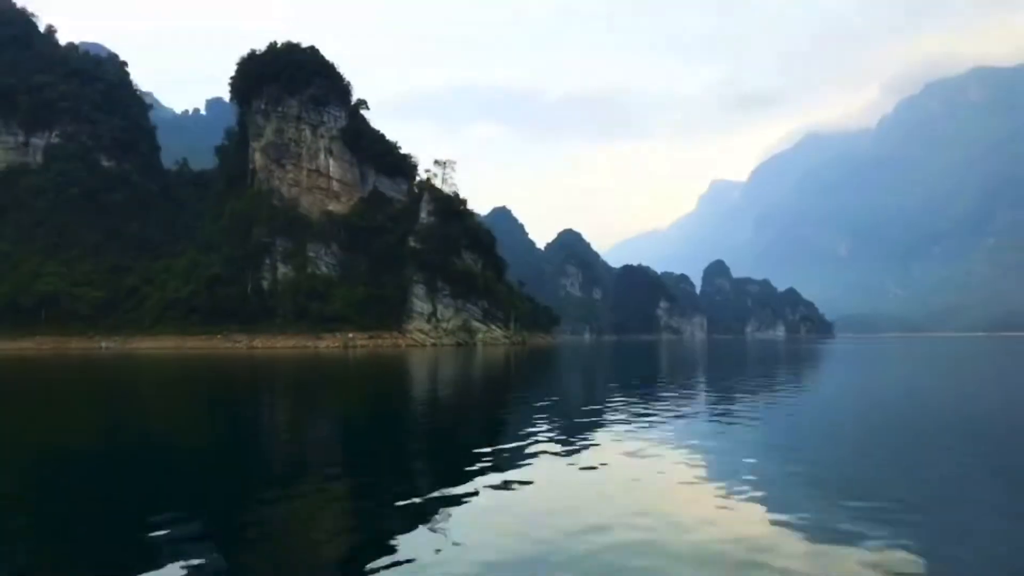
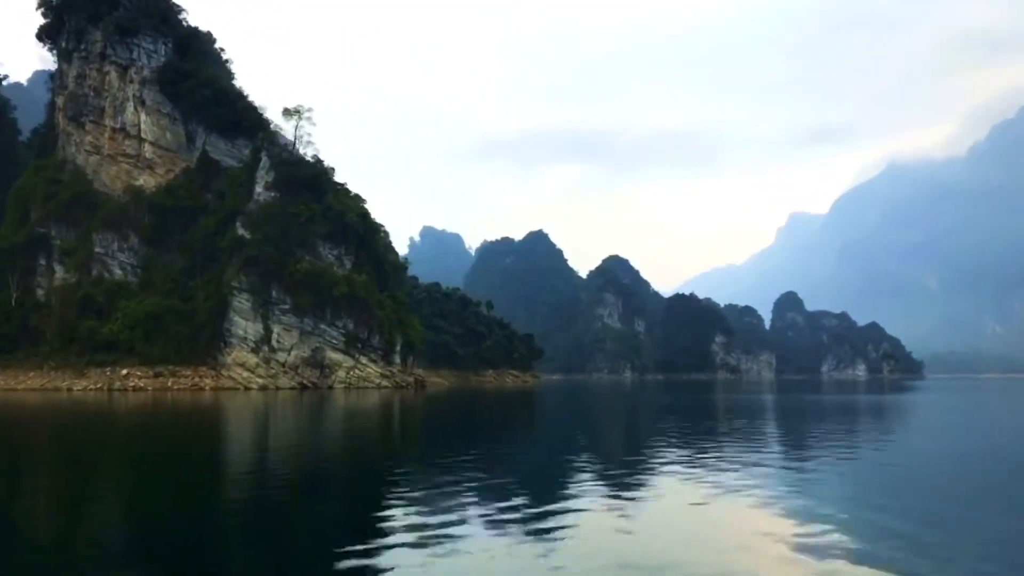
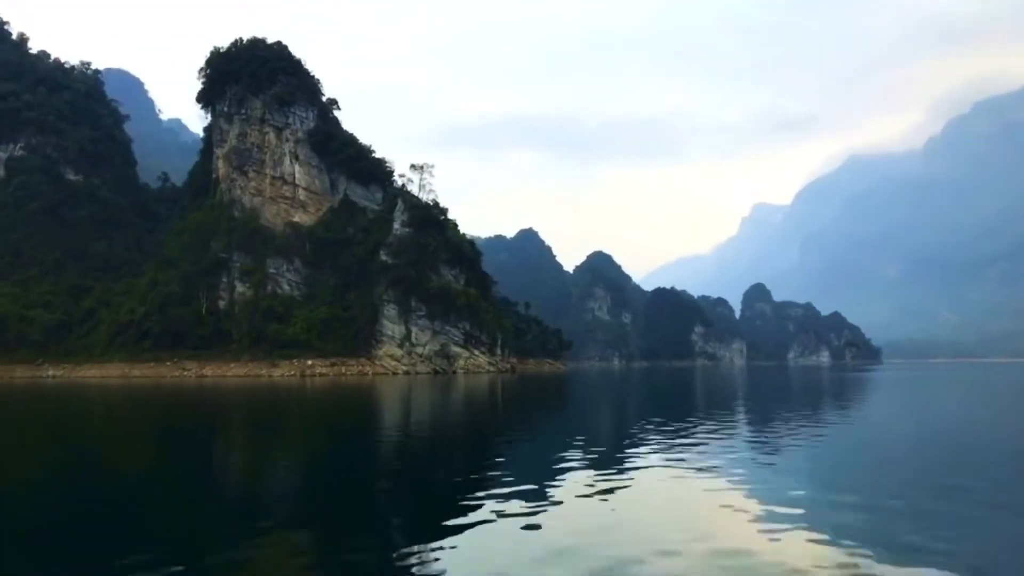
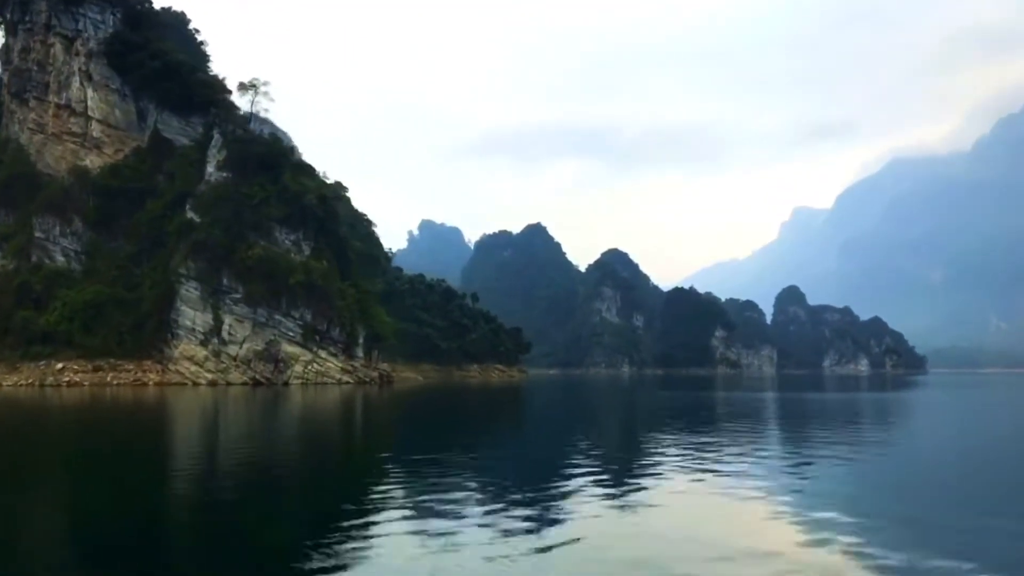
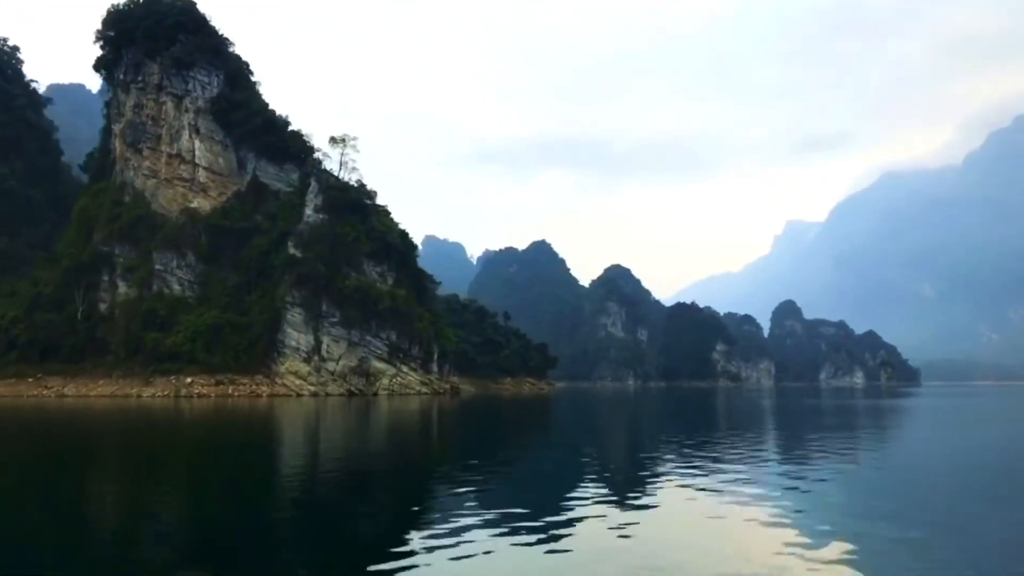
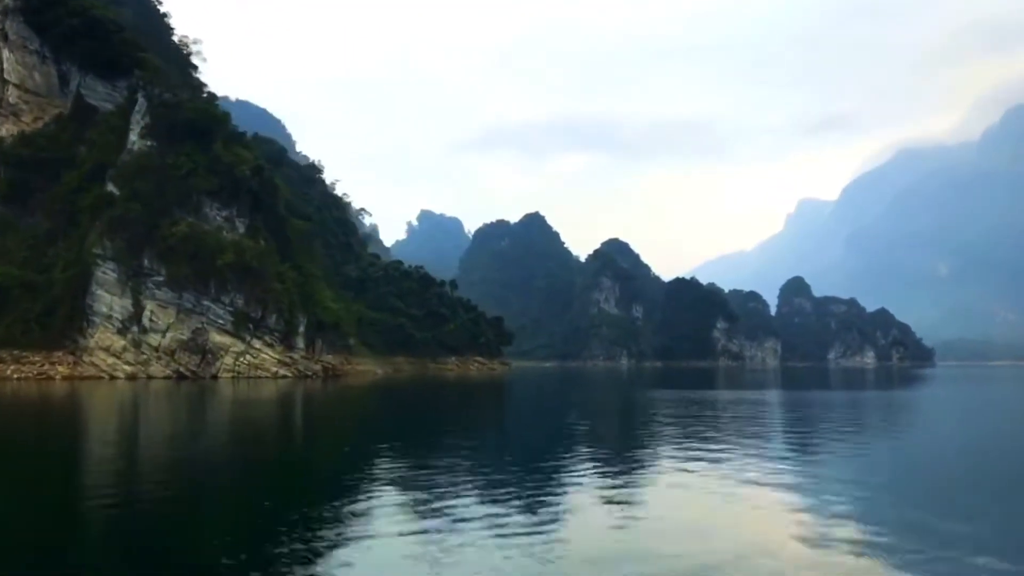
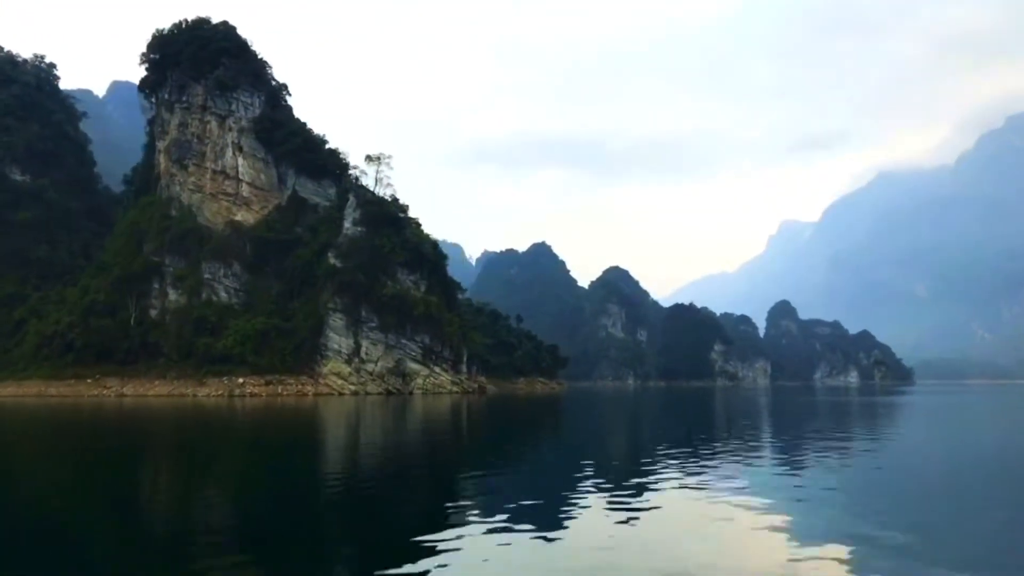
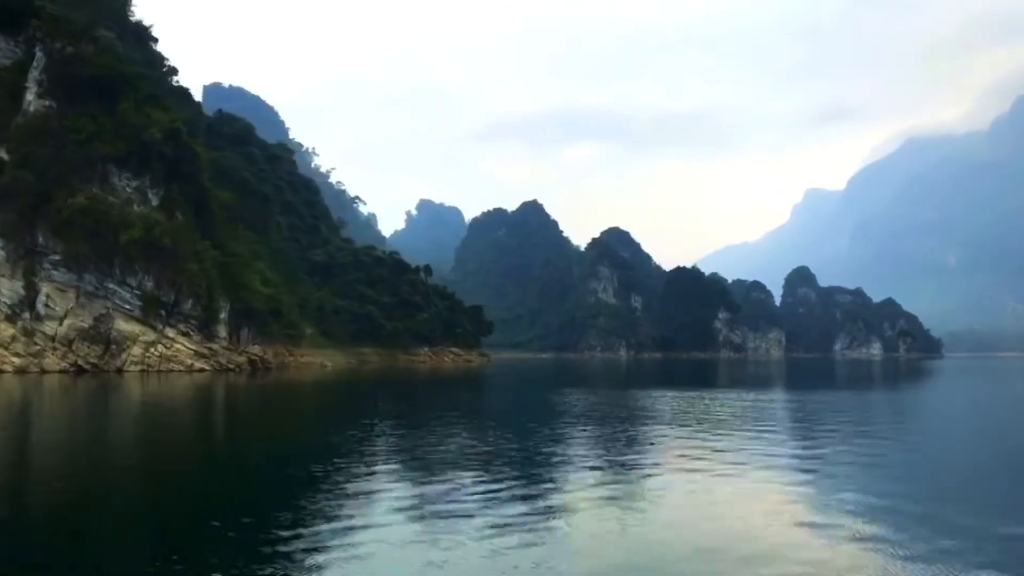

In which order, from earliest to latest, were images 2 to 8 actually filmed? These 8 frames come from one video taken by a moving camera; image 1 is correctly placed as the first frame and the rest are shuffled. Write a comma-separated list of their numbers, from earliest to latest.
3, 7, 5, 2, 4, 6, 8
